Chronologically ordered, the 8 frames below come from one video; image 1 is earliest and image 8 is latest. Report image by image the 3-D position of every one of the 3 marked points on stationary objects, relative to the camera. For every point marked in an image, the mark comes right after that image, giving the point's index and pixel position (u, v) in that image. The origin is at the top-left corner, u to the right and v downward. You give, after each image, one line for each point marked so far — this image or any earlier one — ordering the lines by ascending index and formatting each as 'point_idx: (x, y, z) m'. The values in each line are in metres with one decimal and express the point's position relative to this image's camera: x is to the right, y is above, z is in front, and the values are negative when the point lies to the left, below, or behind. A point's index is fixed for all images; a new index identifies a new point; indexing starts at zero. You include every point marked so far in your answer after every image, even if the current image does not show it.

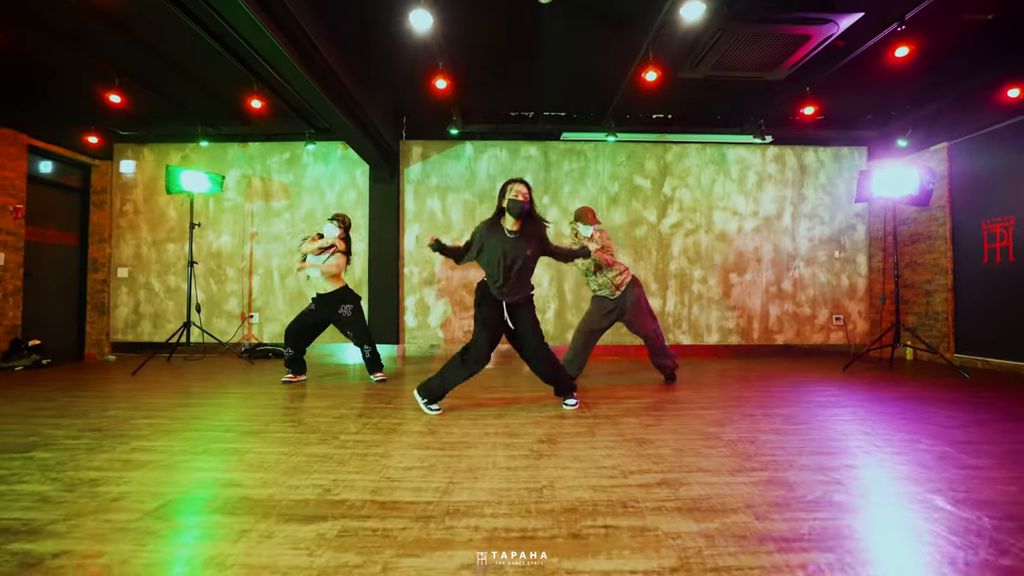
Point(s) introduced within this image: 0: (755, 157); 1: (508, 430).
0: (+3.0, +1.6, +6.0) m
1: (0.0, -0.7, +2.6) m
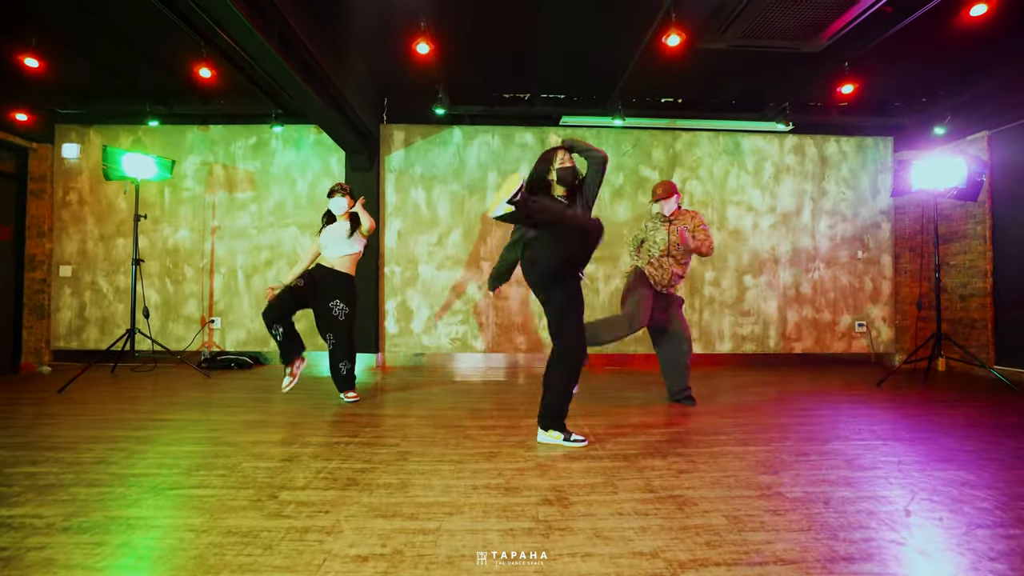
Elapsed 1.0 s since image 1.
0: (+2.9, +1.6, +5.5) m
1: (0.0, -0.8, +2.0) m
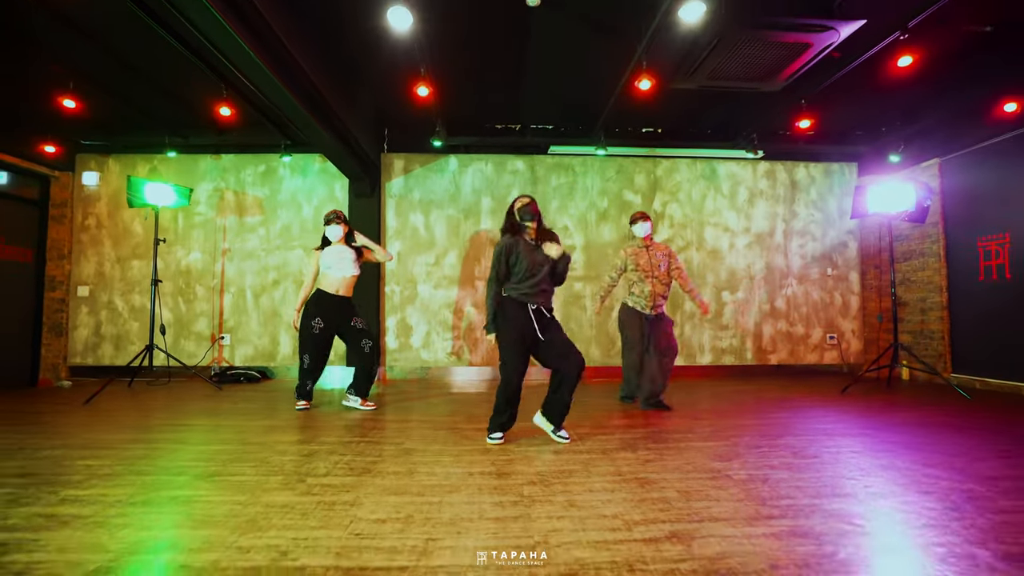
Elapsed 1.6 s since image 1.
0: (+2.8, +1.4, +5.9) m
1: (-0.1, -0.8, +2.3) m
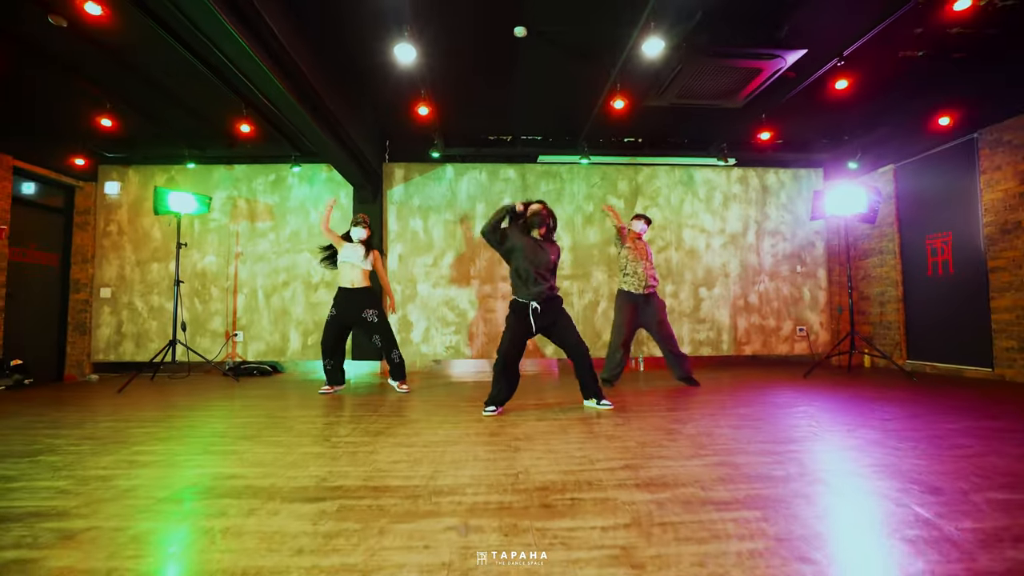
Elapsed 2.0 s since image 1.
0: (+2.7, +1.4, +6.4) m
1: (-0.1, -0.8, +2.7) m
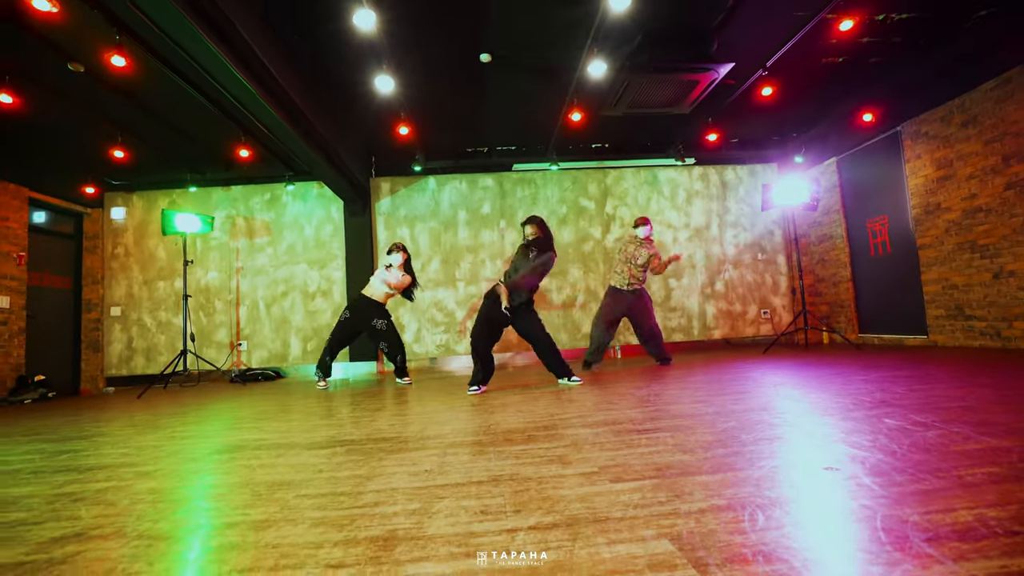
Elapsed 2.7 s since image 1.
0: (+2.4, +1.6, +6.9) m
1: (-0.3, -0.8, +3.2) m
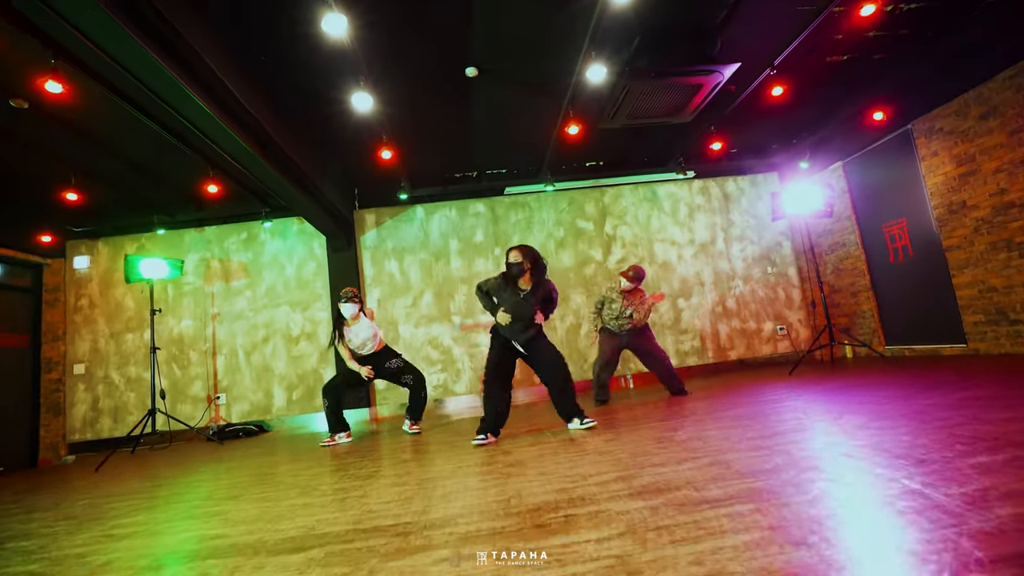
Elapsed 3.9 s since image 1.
0: (+2.3, +1.3, +6.6) m
1: (-0.2, -1.0, +2.7) m
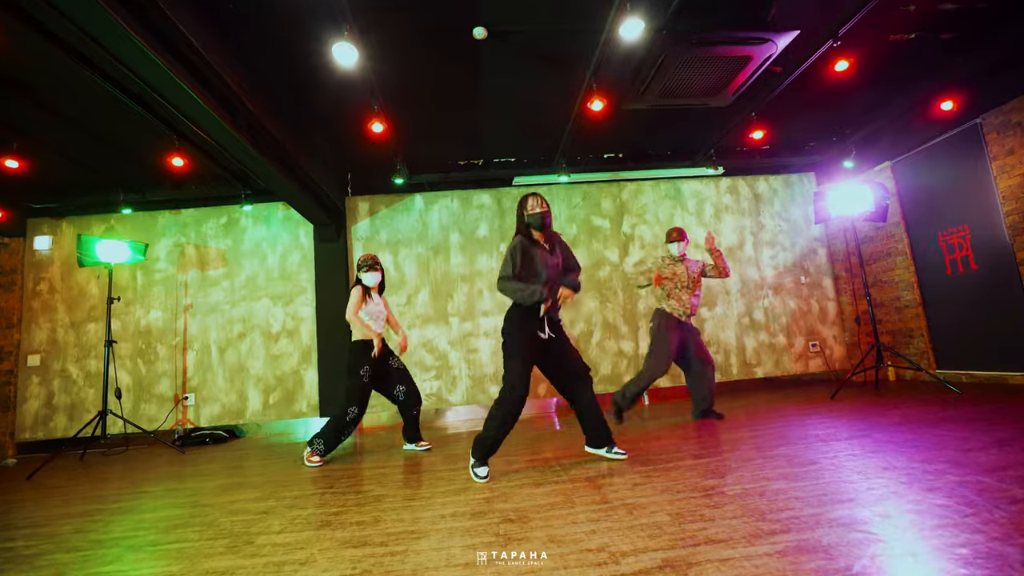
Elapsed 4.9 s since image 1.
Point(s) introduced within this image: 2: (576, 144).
0: (+2.4, +1.2, +6.0) m
1: (-0.2, -0.9, +2.1) m
2: (+0.7, +1.5, +5.0) m
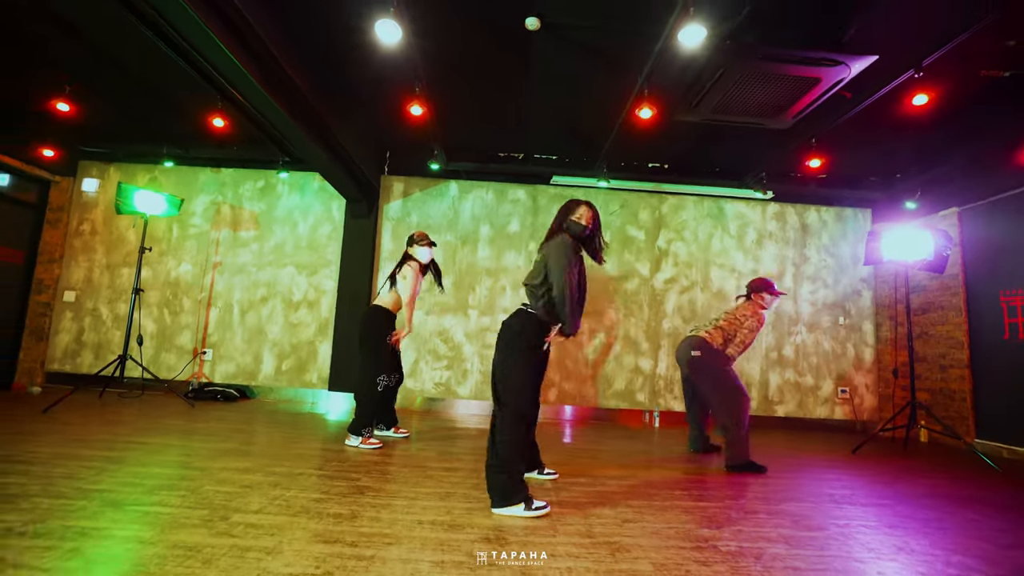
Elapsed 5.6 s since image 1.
0: (+2.8, +0.9, +5.7) m
1: (-0.3, -1.0, +2.0) m
2: (+1.1, +1.3, +4.8) m
